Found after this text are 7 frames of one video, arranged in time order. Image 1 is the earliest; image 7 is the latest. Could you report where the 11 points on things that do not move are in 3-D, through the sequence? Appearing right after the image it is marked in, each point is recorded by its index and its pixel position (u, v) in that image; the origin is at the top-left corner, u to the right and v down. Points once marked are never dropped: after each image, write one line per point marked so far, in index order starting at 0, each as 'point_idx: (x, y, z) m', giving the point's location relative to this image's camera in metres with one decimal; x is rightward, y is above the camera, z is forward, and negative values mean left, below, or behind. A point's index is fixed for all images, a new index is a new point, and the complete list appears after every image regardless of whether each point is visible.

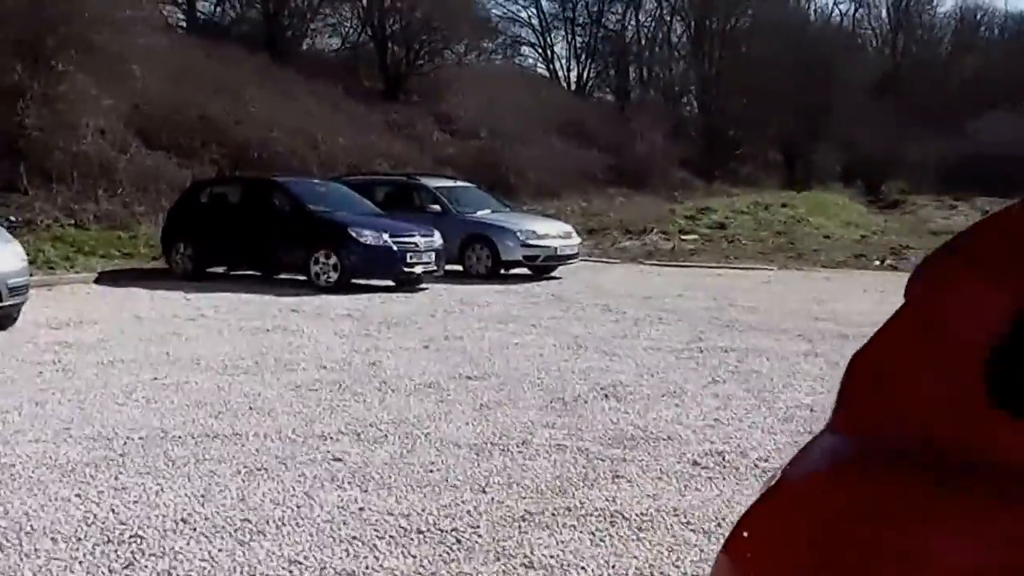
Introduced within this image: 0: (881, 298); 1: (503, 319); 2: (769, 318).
0: (+3.0, -0.2, +12.4) m
1: (-0.1, -0.2, +10.1) m
2: (+1.8, -0.3, +10.2) m
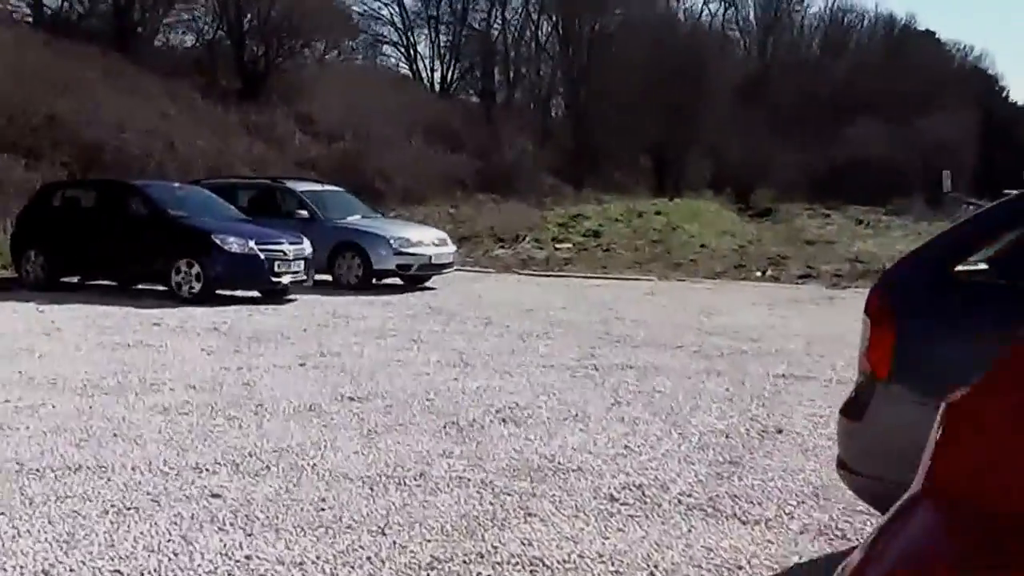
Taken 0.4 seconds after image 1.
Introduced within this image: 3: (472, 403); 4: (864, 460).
0: (+2.0, -0.3, +12.2) m
1: (-0.9, -0.3, +9.6) m
2: (+1.0, -0.4, +9.9) m
3: (-0.2, -0.5, +6.7) m
4: (+0.8, -0.4, +3.4) m
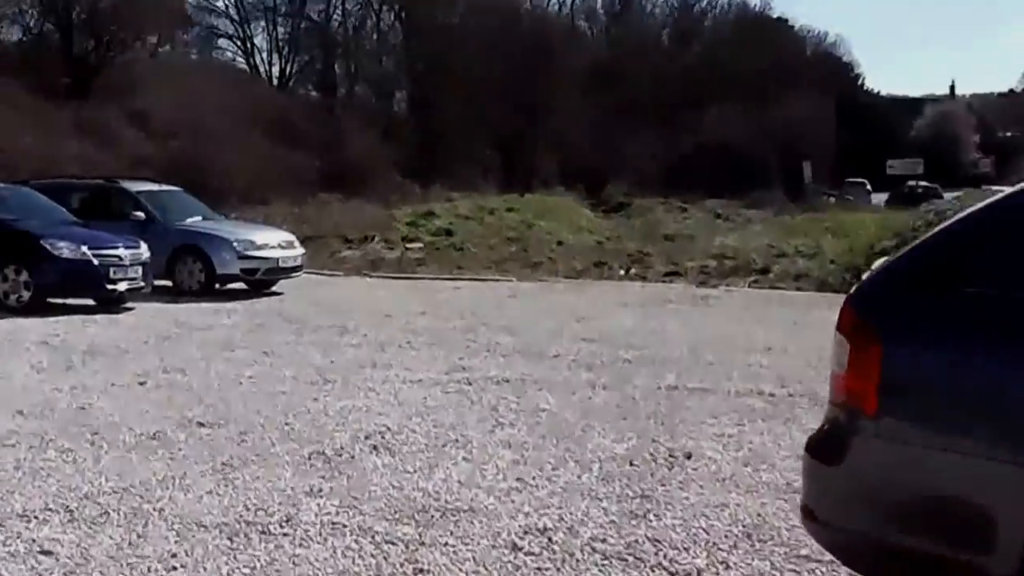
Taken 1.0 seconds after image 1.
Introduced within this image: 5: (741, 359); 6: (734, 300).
0: (+0.8, -0.3, +11.7) m
1: (-1.7, -0.3, +8.9) m
2: (+0.1, -0.4, +9.3) m
3: (-0.7, -0.6, +6.0) m
4: (+0.6, -0.4, +2.9) m
5: (+1.4, -0.5, +9.6) m
6: (+2.4, -0.1, +16.6) m
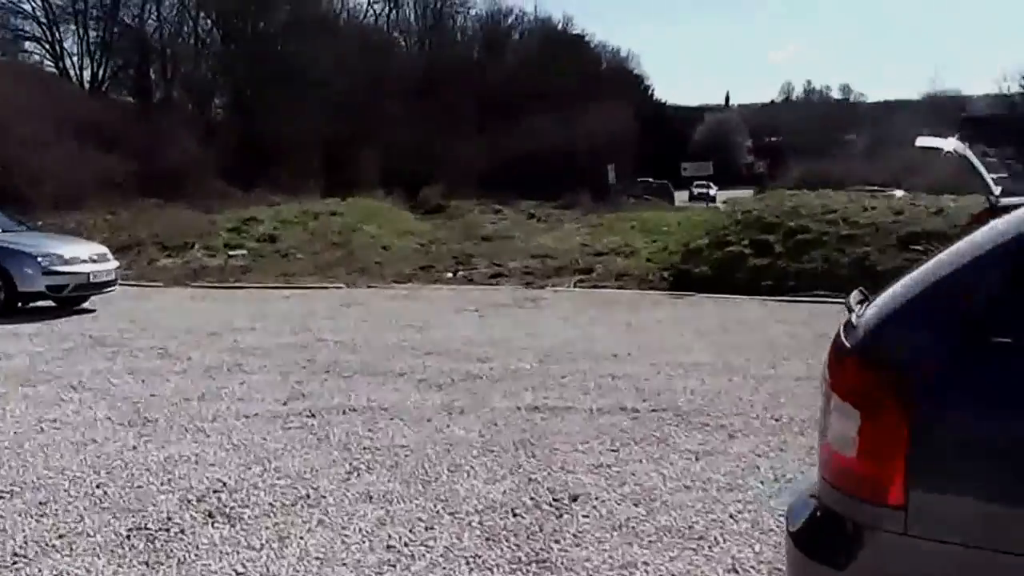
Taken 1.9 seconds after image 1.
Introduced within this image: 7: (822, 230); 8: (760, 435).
0: (-0.3, -0.4, +10.9) m
1: (-2.5, -0.5, +7.8) m
2: (-0.8, -0.5, +8.5) m
3: (-1.2, -0.7, +5.1) m
4: (+0.5, -0.5, +2.2) m
5: (+0.5, -0.5, +9.0) m
6: (+0.6, -0.1, +15.9) m
7: (+3.6, +0.7, +17.8) m
8: (+1.1, -0.6, +6.5) m
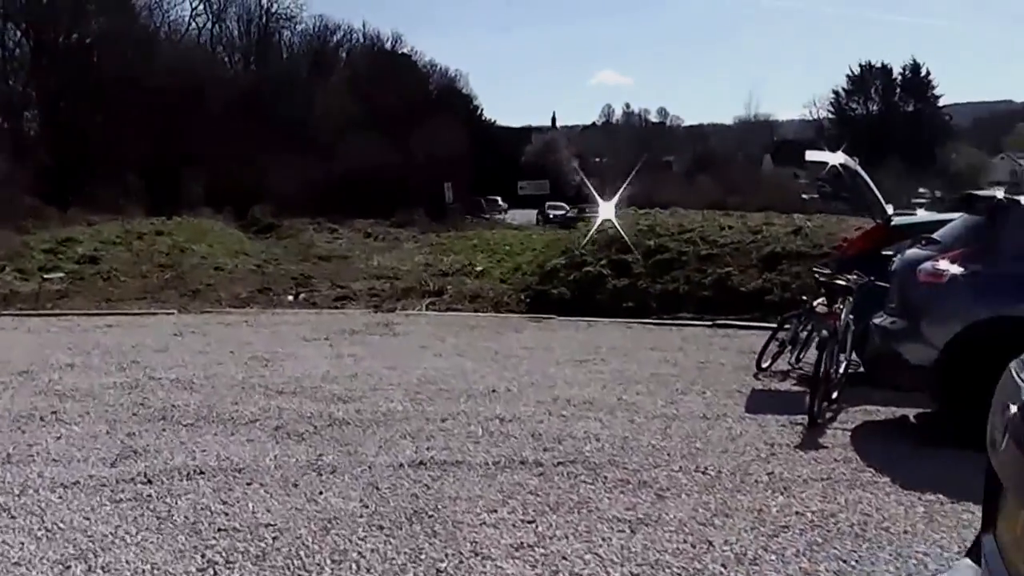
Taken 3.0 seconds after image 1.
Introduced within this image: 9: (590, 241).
0: (-1.3, -0.5, +9.7) m
1: (-3.1, -0.6, +6.4) m
2: (-1.4, -0.6, +7.2) m
3: (-1.4, -0.8, +3.8) m
4: (+0.6, -0.5, +1.1) m
5: (-0.2, -0.6, +7.8) m
6: (-0.9, -0.4, +14.8) m
7: (+1.9, +0.5, +17.0) m
8: (+0.7, -0.8, +5.5) m
9: (+0.9, +0.6, +18.3) m
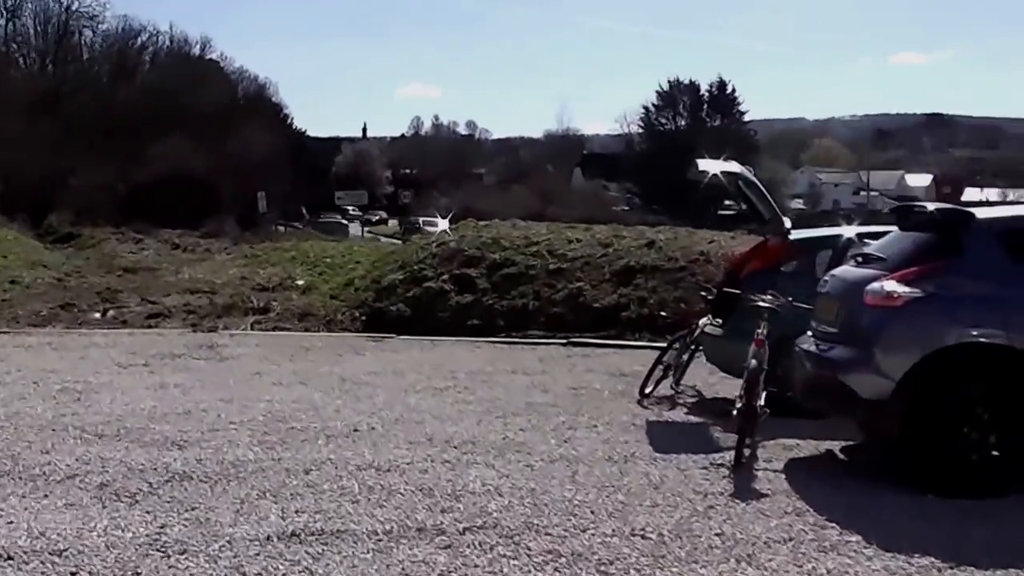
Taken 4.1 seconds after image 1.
0: (-2.1, -0.7, +8.4) m
1: (-3.4, -0.7, +4.9) m
2: (-1.9, -0.7, +5.9) m
3: (-1.5, -0.9, +2.6) m
4: (+0.8, -0.6, +0.1) m
5: (-0.8, -0.8, +6.7) m
6: (-2.3, -0.6, +13.5) m
7: (+0.2, +0.3, +16.0) m
8: (+0.4, -0.8, +4.5) m
9: (-1.0, +0.4, +17.2) m
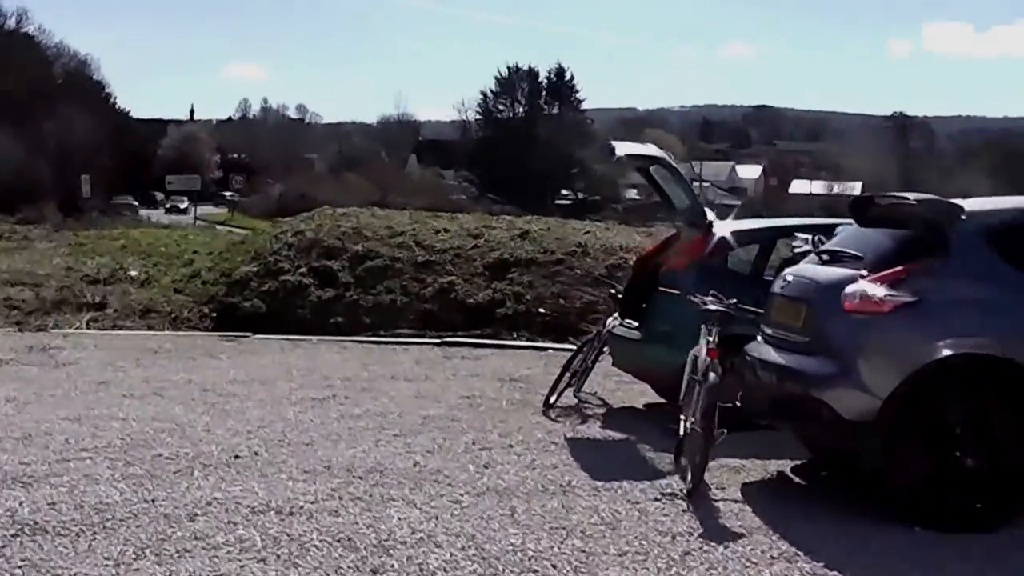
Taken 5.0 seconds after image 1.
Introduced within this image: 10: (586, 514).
0: (-2.6, -0.7, +7.3) m
1: (-3.5, -0.8, +3.6) m
2: (-2.1, -0.8, +4.8) m
3: (-1.3, -0.9, +1.5) m
4: (+1.3, -0.7, -0.6) m
5: (-1.1, -0.8, +5.7) m
6: (-3.4, -0.6, +12.3) m
7: (-1.2, +0.3, +15.1) m
8: (+0.3, -0.9, +3.6) m
9: (-2.5, +0.5, +16.2) m
10: (+0.3, -0.8, +5.3) m
